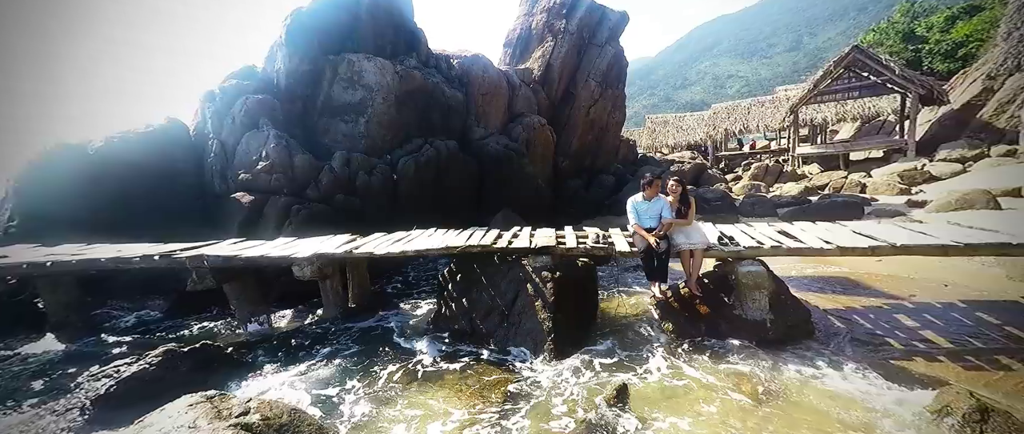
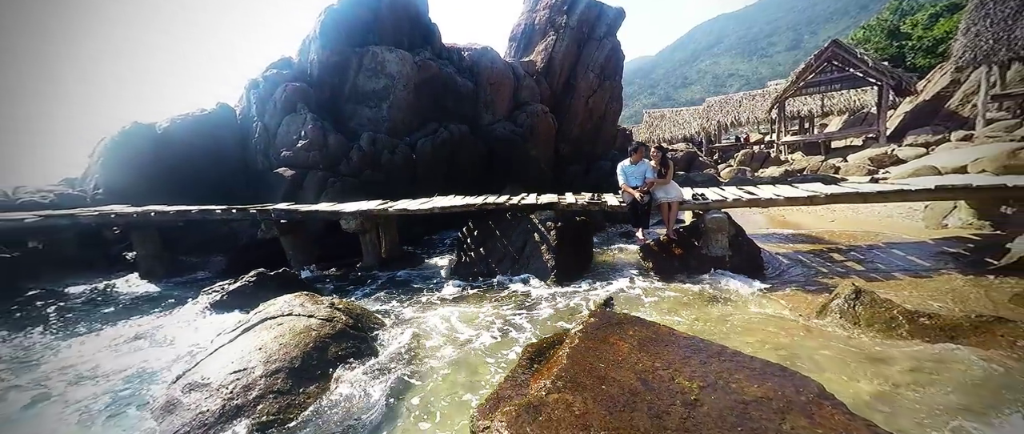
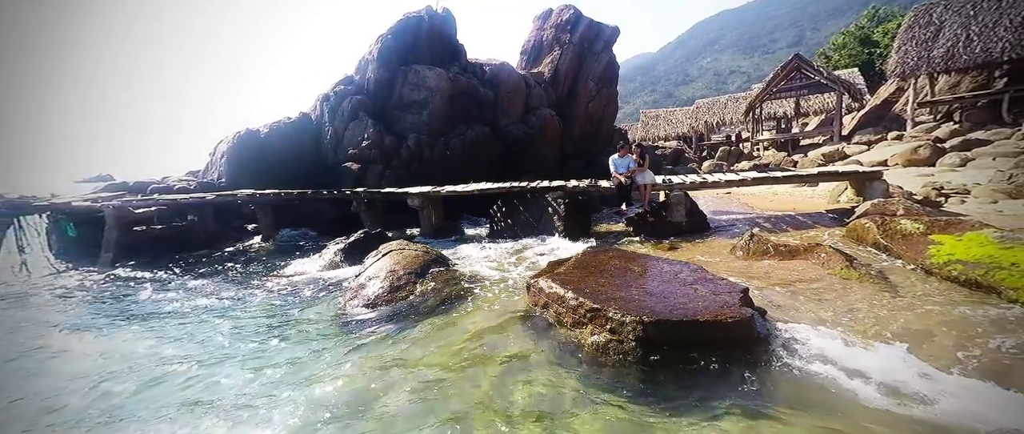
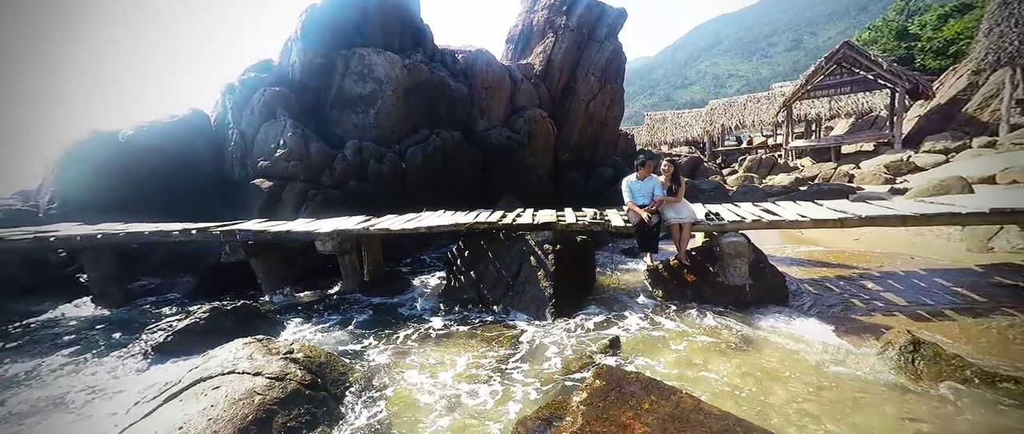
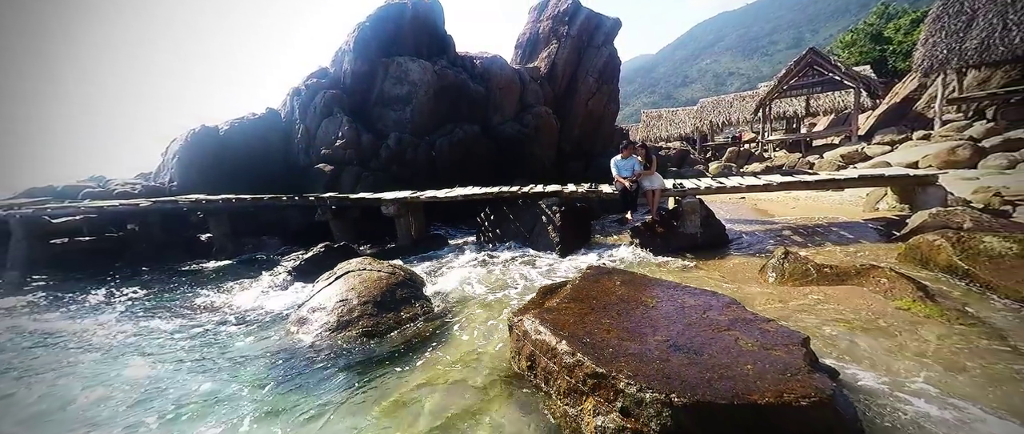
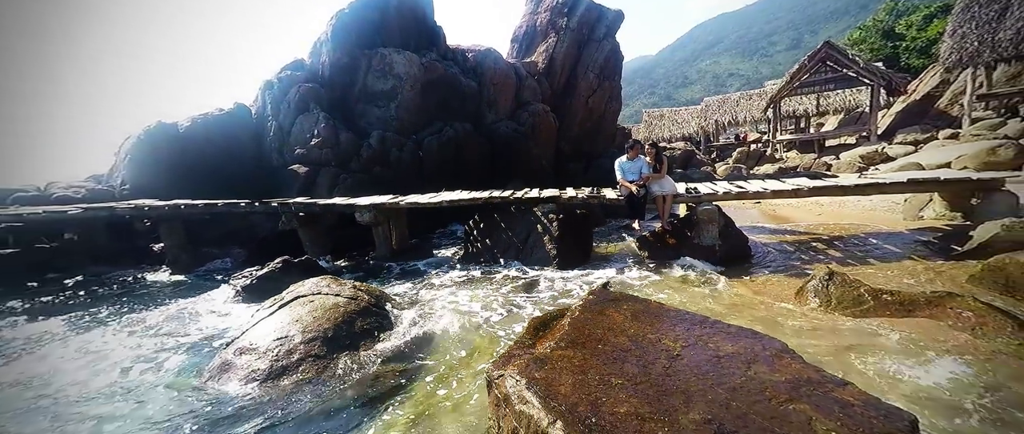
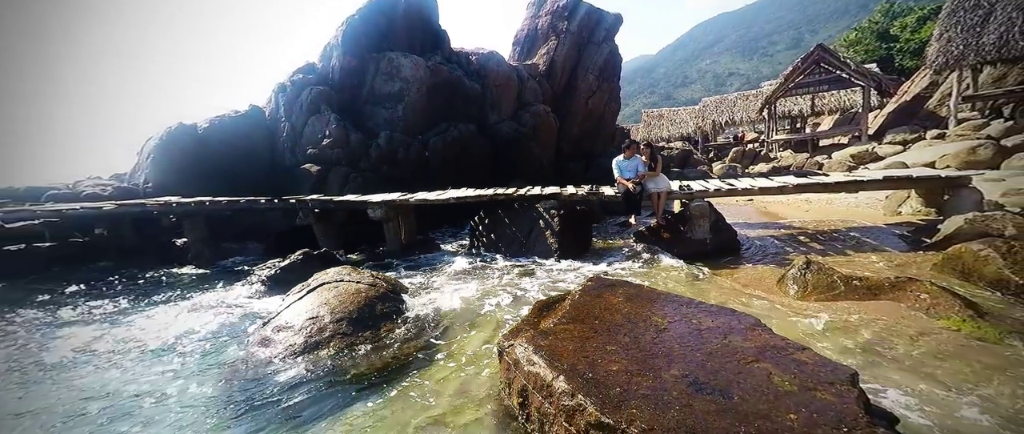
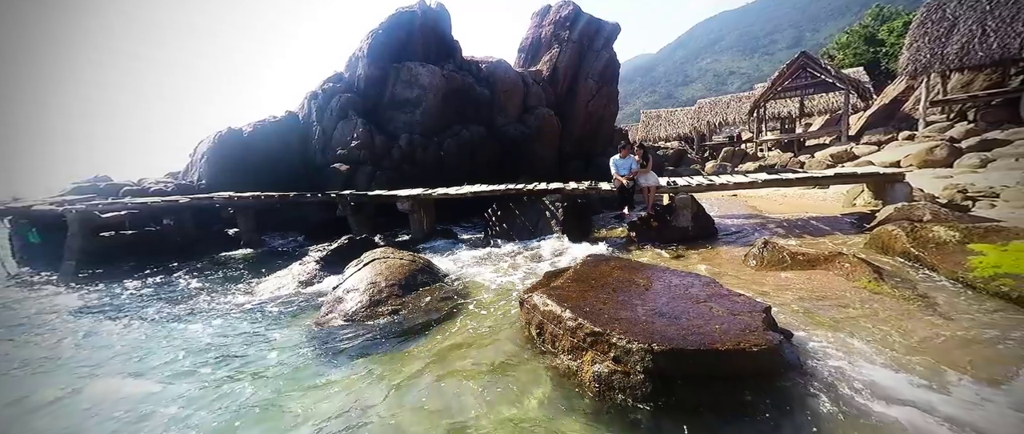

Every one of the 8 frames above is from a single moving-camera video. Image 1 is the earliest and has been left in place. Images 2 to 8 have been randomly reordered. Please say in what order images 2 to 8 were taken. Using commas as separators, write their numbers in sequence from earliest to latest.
4, 2, 6, 7, 5, 8, 3
